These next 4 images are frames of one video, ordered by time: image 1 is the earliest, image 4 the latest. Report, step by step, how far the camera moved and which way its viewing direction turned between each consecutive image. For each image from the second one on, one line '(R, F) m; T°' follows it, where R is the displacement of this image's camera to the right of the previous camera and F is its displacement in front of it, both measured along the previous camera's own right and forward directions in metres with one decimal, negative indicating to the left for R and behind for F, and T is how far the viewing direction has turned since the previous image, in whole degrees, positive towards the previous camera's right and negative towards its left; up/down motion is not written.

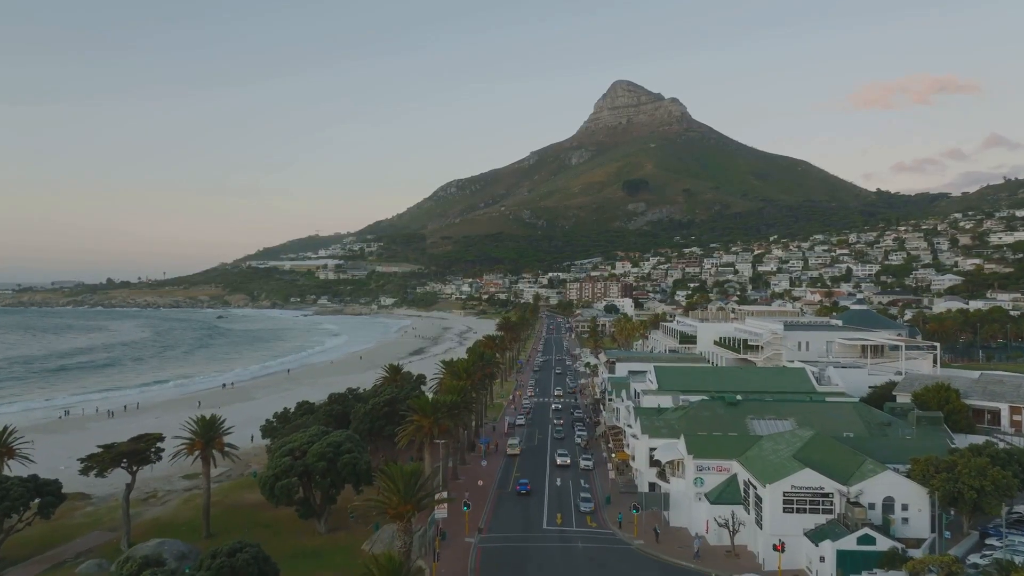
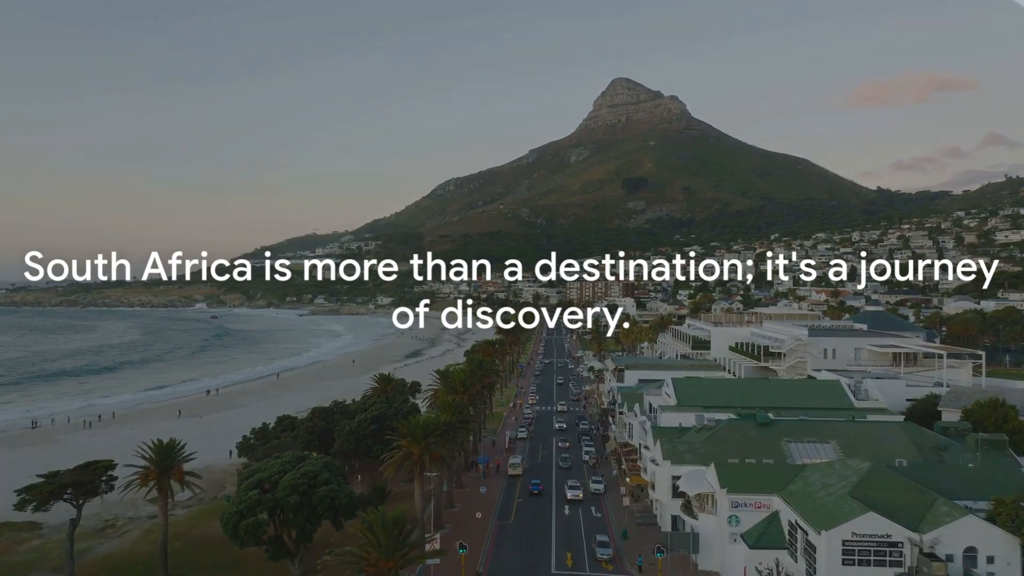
(-0.2, +4.5) m; 0°
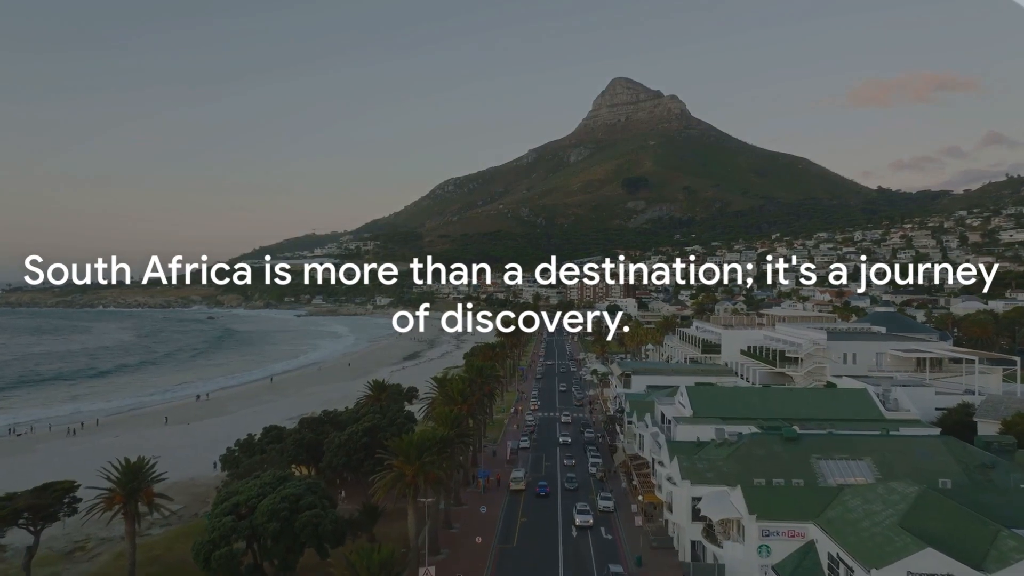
(-0.2, +2.8) m; 0°
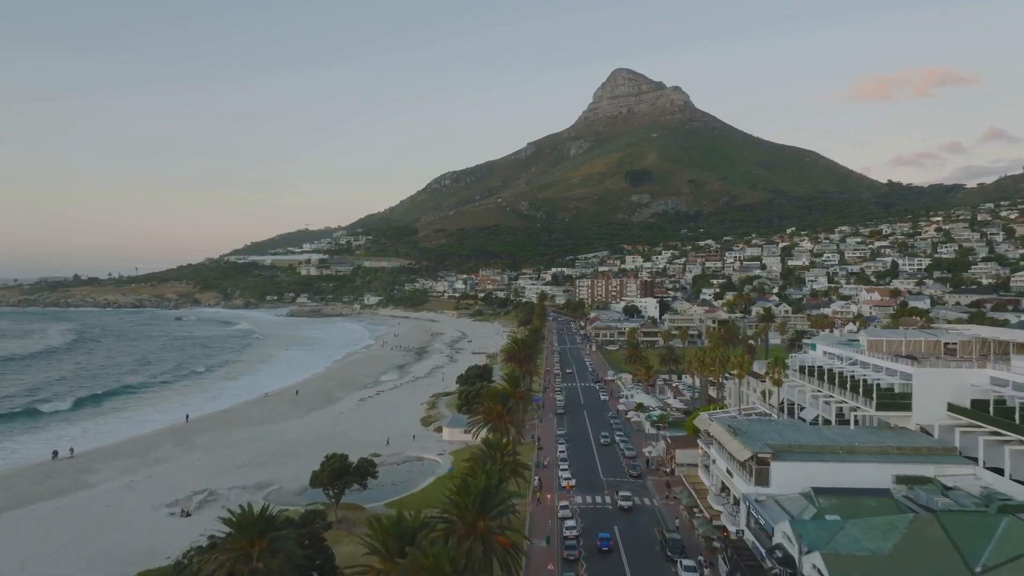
(-1.5, +26.4) m; 0°
